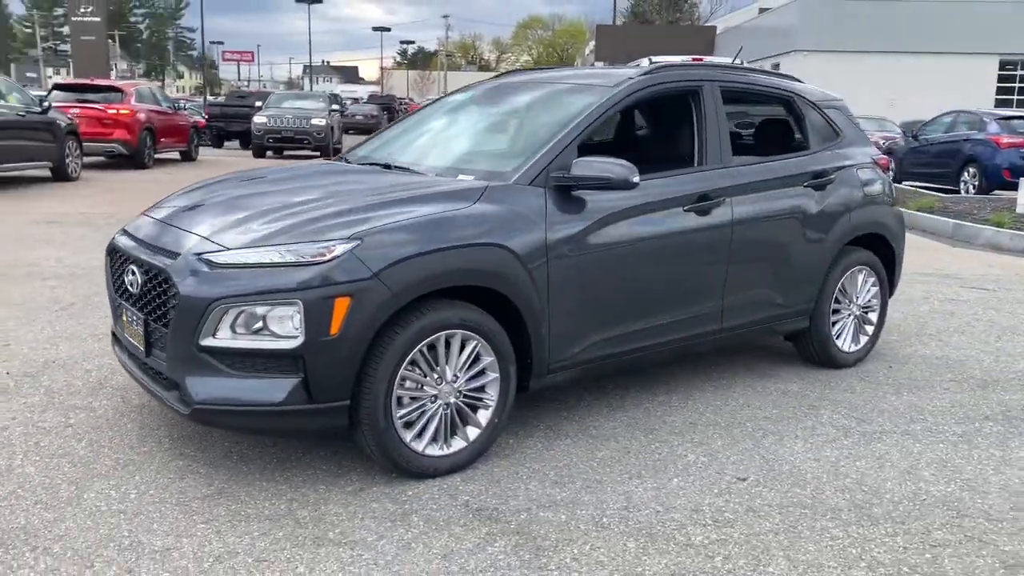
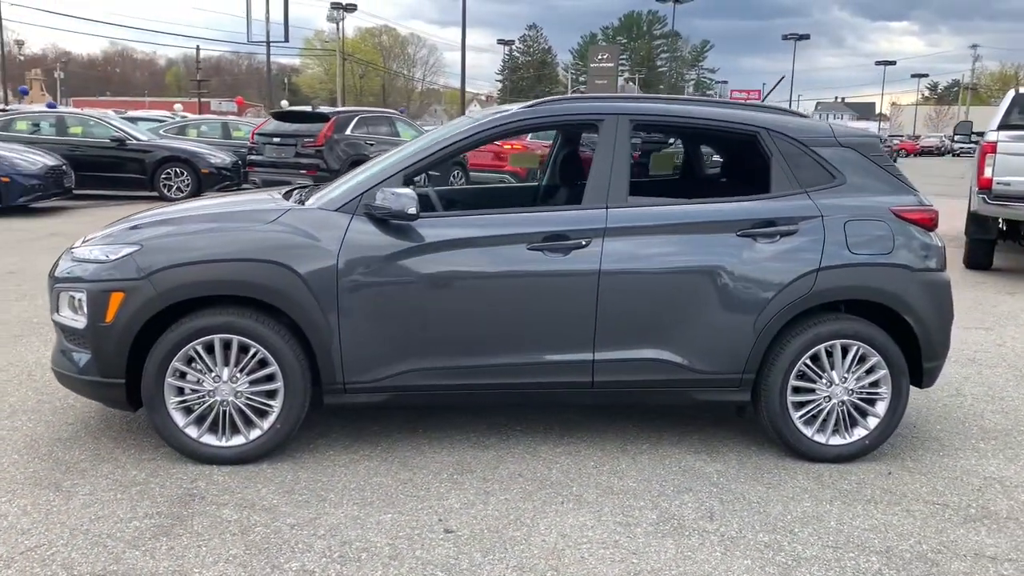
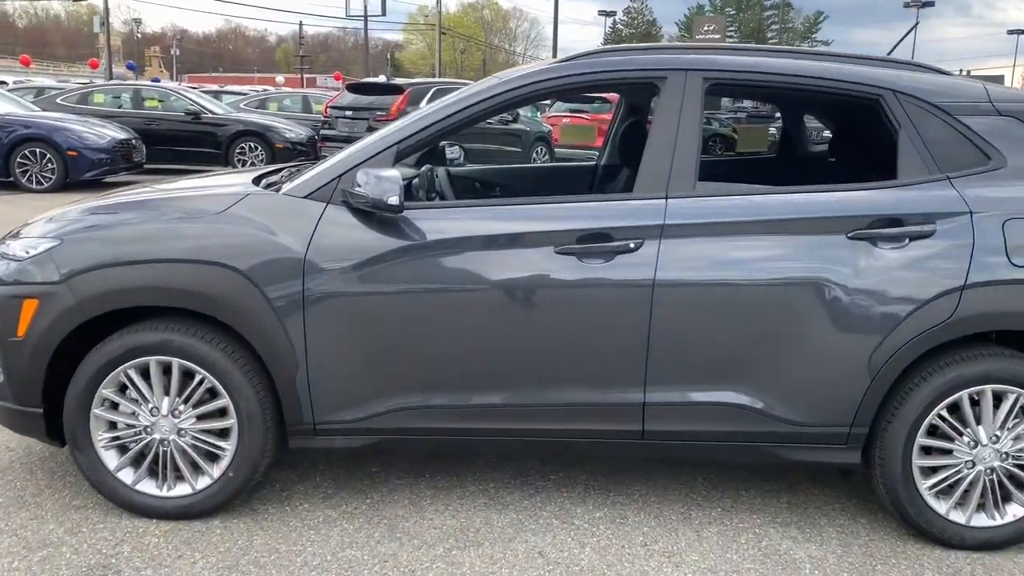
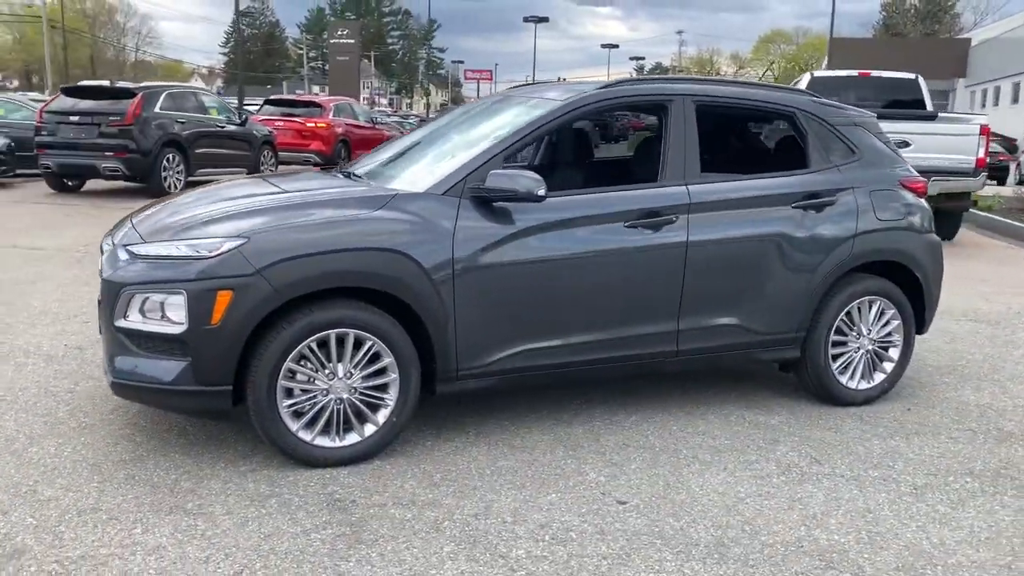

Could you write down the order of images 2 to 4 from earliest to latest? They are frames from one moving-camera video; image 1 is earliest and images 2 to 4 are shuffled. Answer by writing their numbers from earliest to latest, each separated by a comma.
4, 2, 3
